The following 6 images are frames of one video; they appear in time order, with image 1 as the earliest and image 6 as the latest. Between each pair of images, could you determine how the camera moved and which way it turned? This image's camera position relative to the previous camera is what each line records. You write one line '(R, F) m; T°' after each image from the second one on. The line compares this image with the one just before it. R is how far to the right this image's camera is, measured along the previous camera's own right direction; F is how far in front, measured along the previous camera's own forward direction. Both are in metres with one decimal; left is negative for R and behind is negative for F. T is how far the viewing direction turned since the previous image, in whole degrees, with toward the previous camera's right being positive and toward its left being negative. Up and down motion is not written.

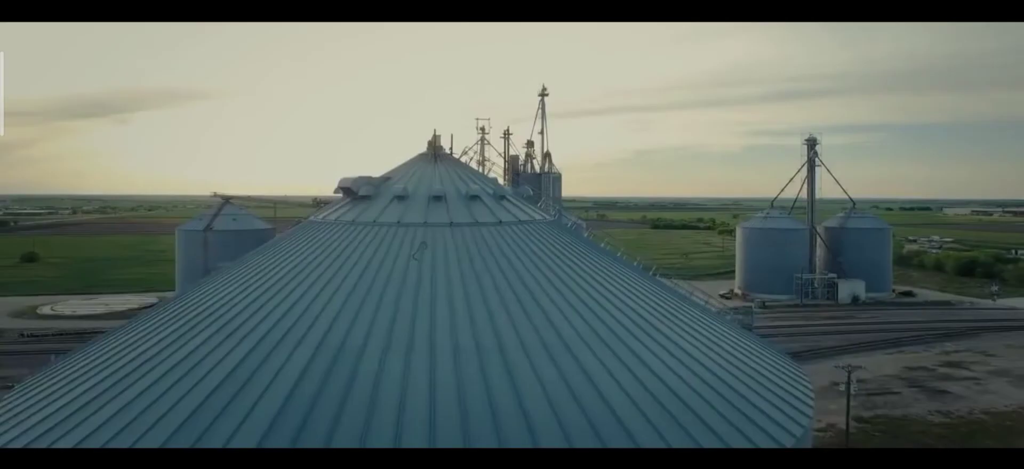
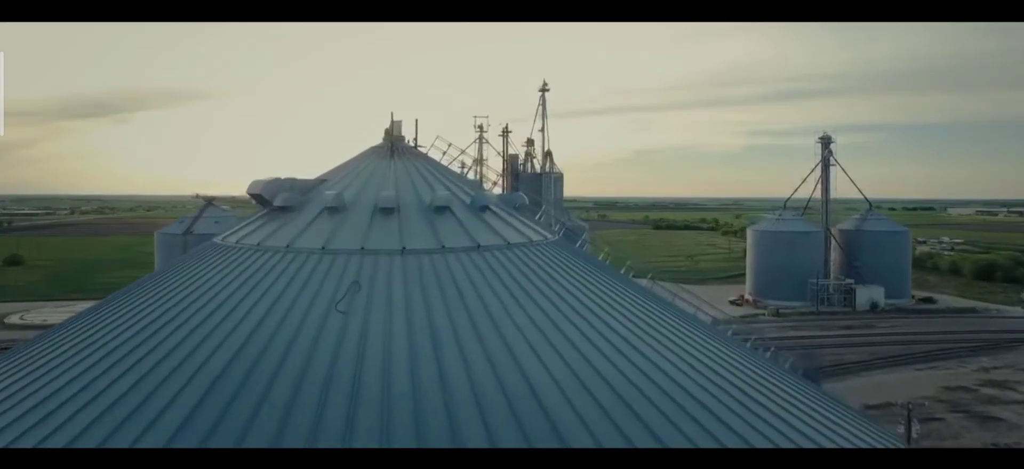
(0.0, +1.0) m; 0°
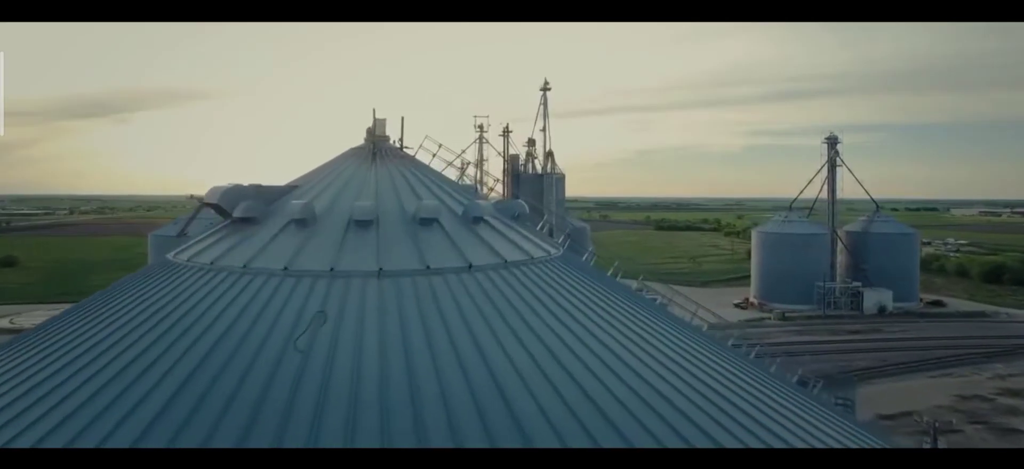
(0.0, +0.3) m; 0°
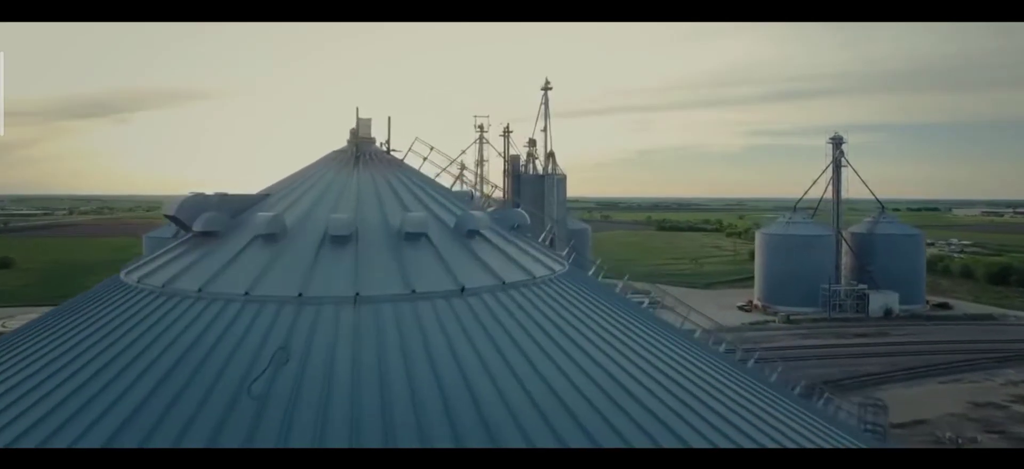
(0.0, +0.2) m; 0°
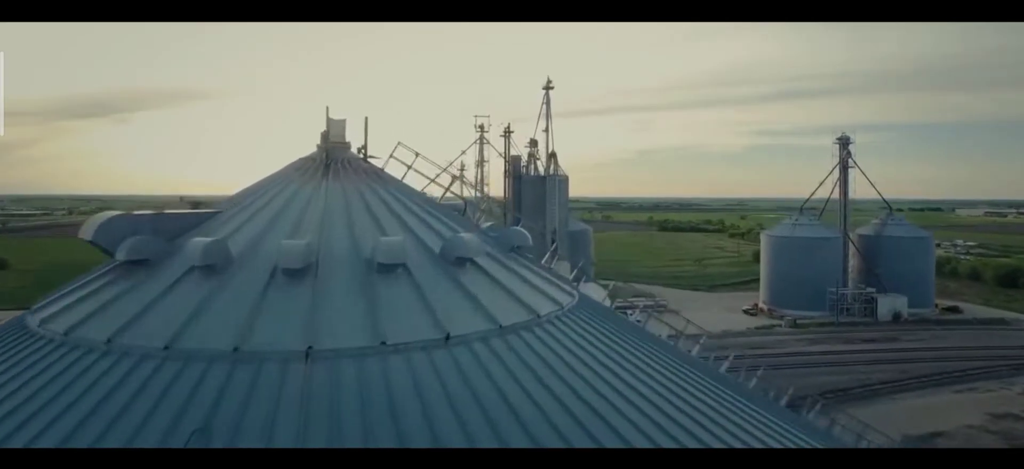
(0.0, +0.3) m; 0°
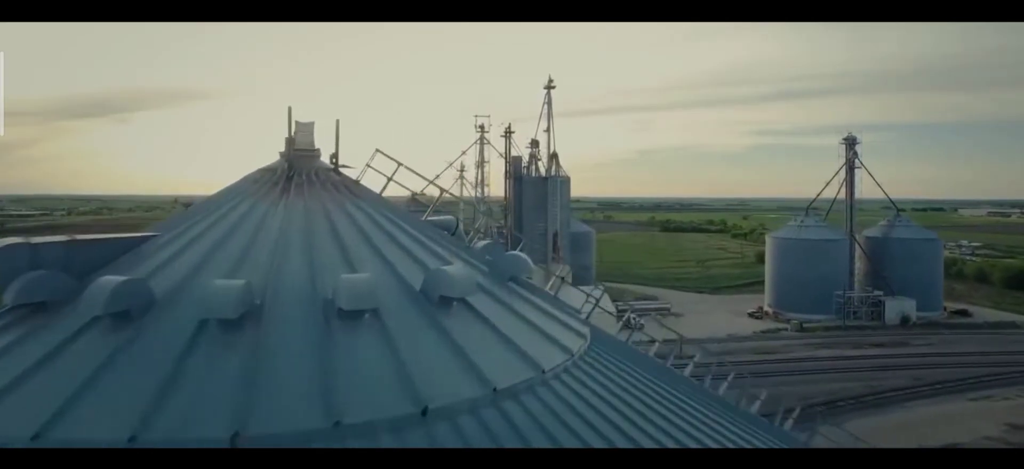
(0.0, +0.3) m; 0°
